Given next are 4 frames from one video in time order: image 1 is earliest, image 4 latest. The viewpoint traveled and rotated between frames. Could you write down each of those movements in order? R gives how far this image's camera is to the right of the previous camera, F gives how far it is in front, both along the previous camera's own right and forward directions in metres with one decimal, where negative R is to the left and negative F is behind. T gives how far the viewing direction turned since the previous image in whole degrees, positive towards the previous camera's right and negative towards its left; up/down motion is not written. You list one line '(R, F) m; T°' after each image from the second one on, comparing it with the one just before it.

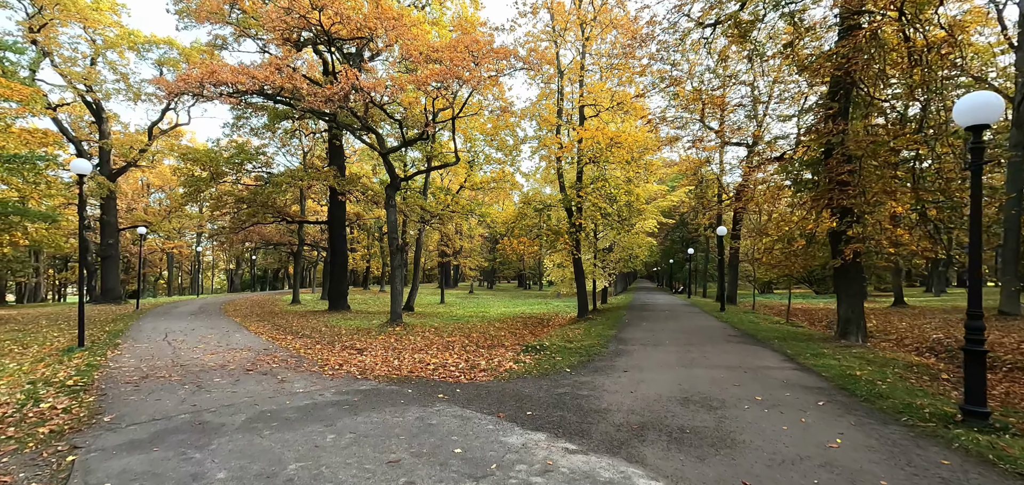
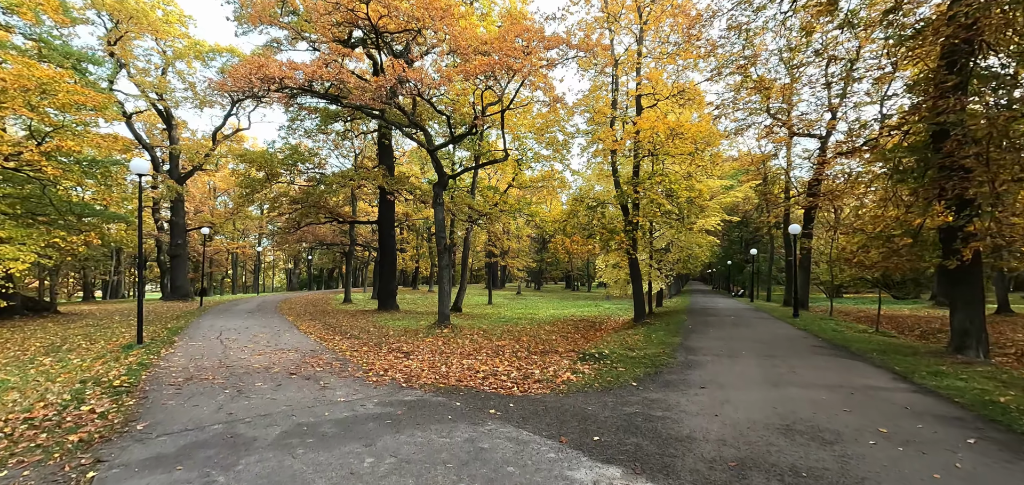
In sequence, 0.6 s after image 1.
(-0.1, +0.6) m; -5°
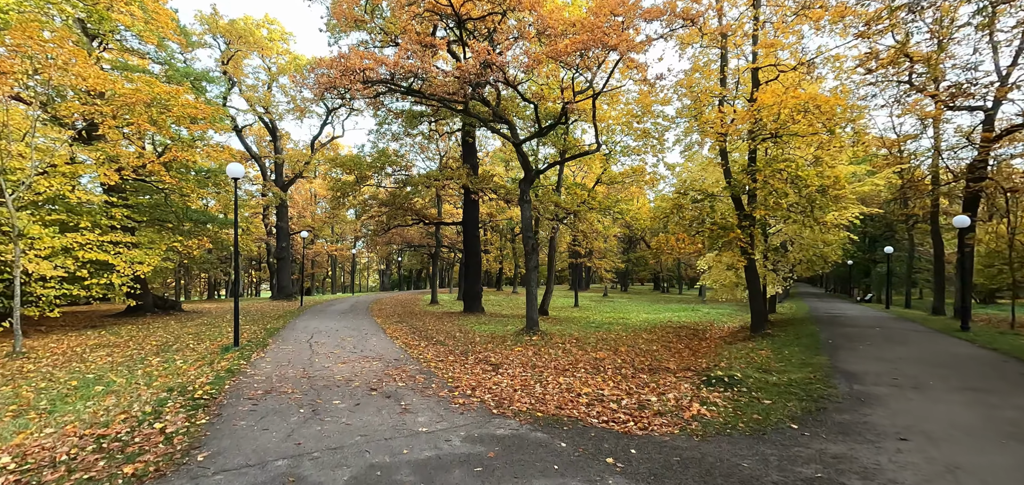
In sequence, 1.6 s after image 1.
(-0.3, +1.0) m; -10°
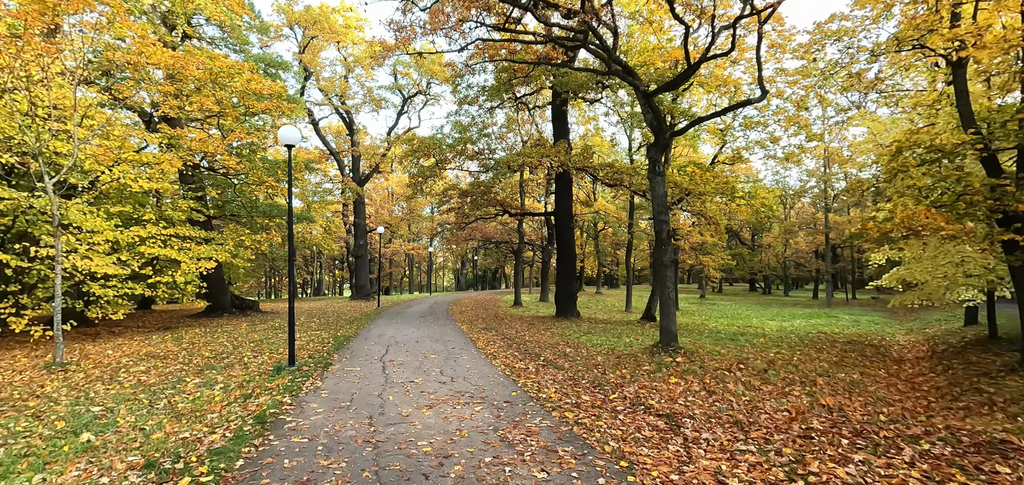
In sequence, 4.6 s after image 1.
(-1.1, +3.0) m; -8°
